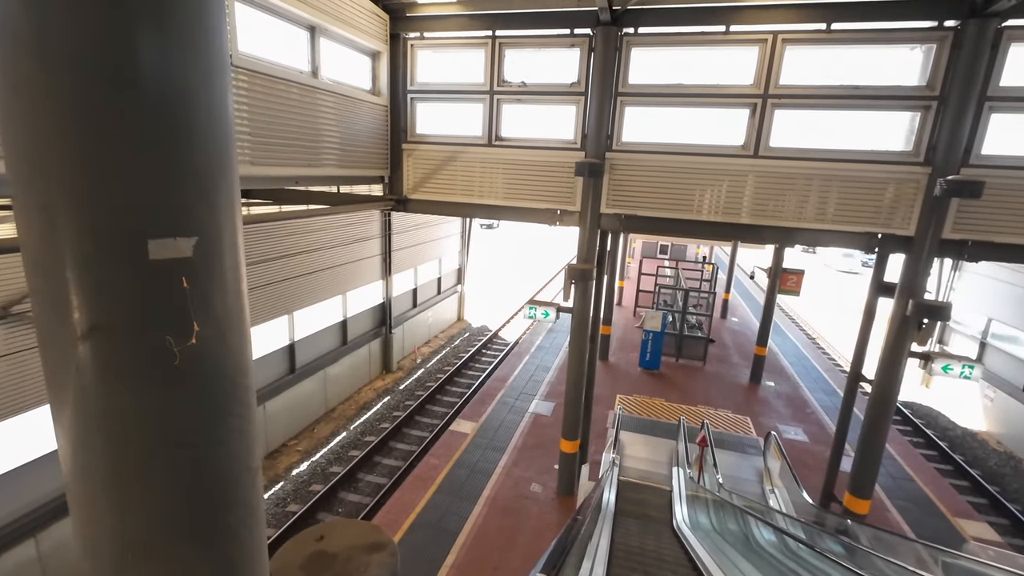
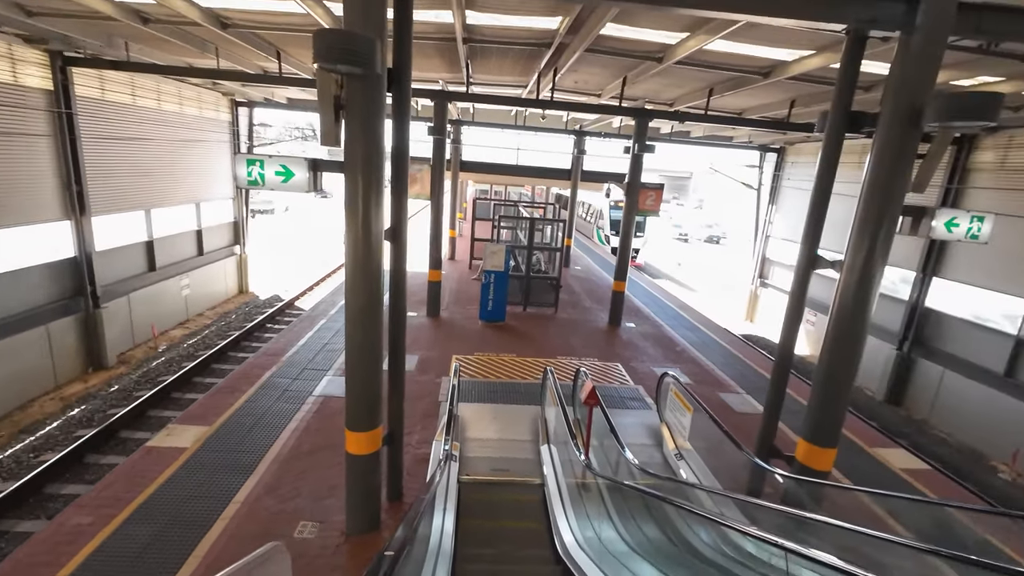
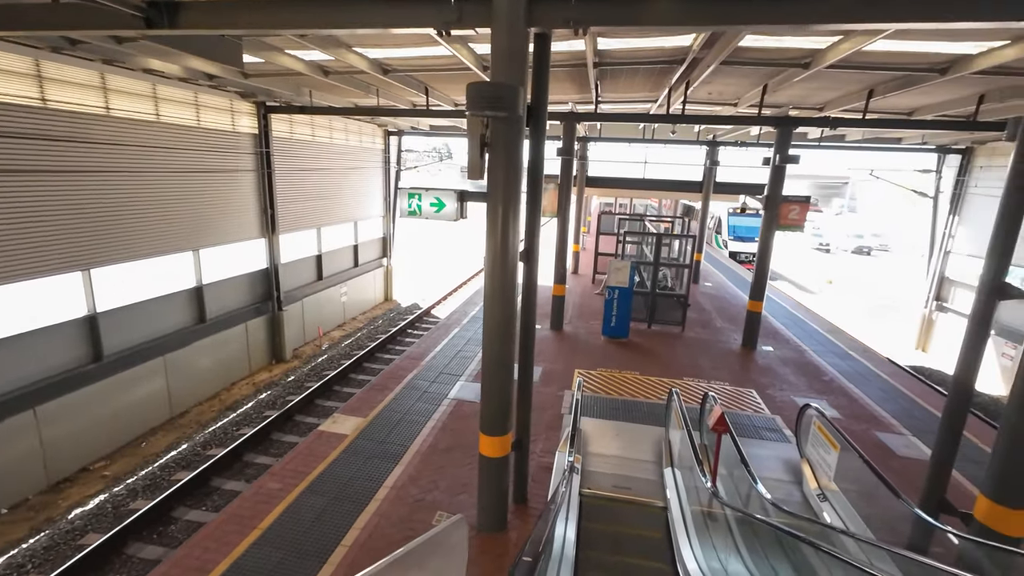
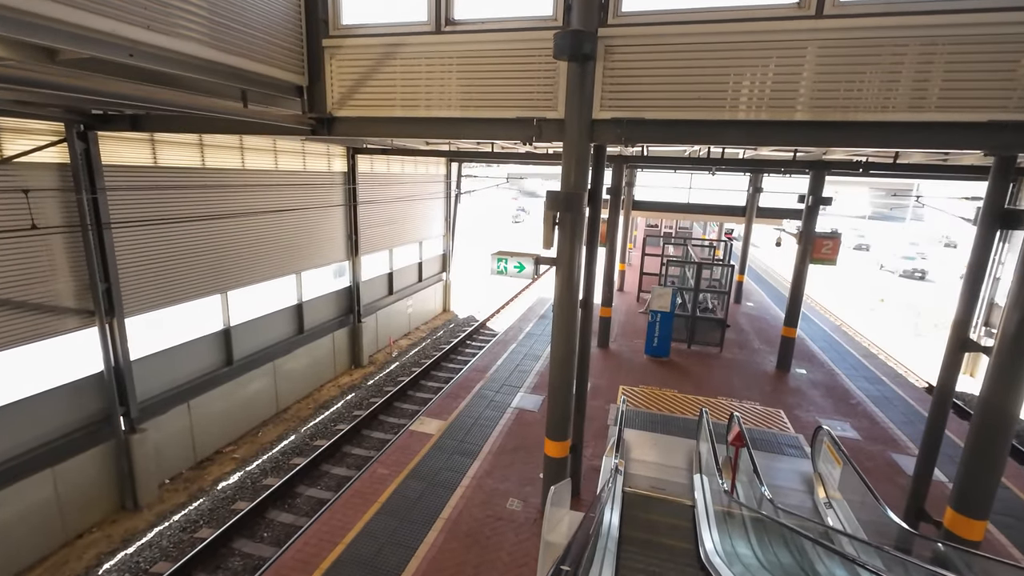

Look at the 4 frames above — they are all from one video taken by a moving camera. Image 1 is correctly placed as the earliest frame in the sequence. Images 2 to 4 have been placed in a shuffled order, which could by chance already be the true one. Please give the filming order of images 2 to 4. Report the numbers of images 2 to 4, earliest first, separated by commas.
4, 3, 2
